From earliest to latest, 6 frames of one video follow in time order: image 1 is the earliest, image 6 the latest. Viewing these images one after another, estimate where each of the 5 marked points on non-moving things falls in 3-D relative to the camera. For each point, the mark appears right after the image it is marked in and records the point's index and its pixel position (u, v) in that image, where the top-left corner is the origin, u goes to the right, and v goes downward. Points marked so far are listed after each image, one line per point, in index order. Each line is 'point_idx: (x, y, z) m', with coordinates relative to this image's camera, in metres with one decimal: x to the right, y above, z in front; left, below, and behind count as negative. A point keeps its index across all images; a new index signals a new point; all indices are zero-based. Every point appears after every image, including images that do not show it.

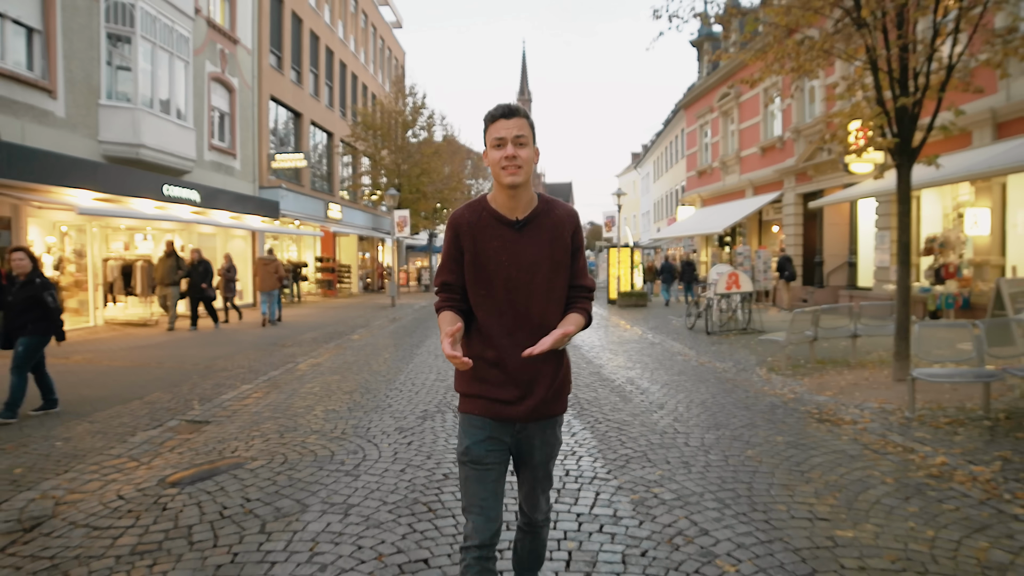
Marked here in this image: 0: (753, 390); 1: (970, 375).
0: (+2.8, -1.2, +8.0) m
1: (+4.2, -0.8, +6.4) m
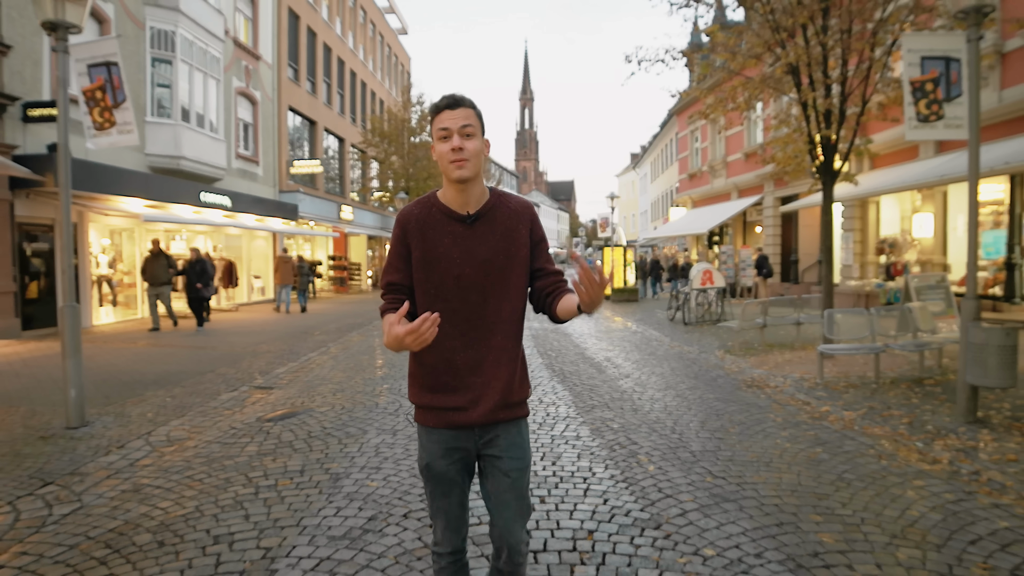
0: (+2.8, -1.1, +9.9) m
1: (+4.1, -0.7, +8.2) m
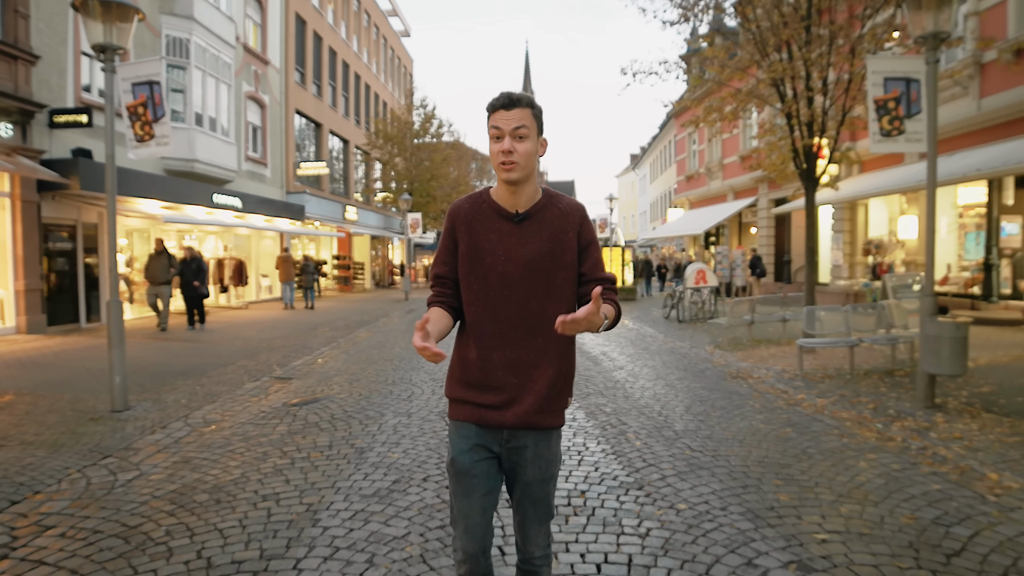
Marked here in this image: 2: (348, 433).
0: (+2.8, -1.1, +10.6) m
1: (+4.2, -0.7, +8.9) m
2: (-1.4, -1.2, +6.0) m
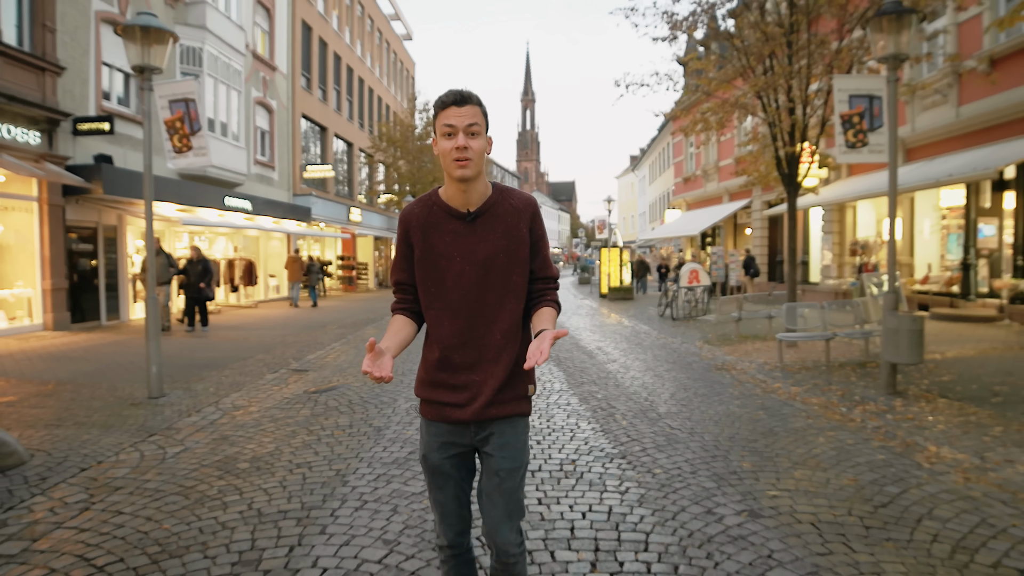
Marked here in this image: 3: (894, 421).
0: (+2.8, -1.1, +11.2) m
1: (+4.2, -0.7, +9.6) m
2: (-1.4, -1.2, +6.7) m
3: (+3.5, -1.2, +6.4) m
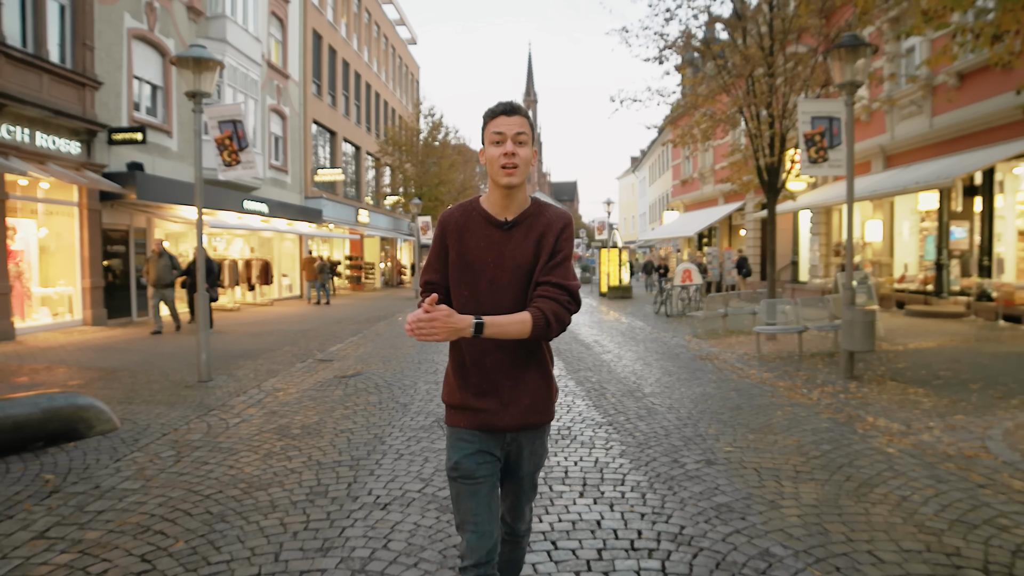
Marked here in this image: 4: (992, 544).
0: (+2.9, -1.0, +12.3) m
1: (+4.2, -0.6, +10.6) m
2: (-1.3, -1.2, +7.8) m
3: (+3.6, -1.2, +7.5) m
4: (+2.5, -1.3, +3.7) m
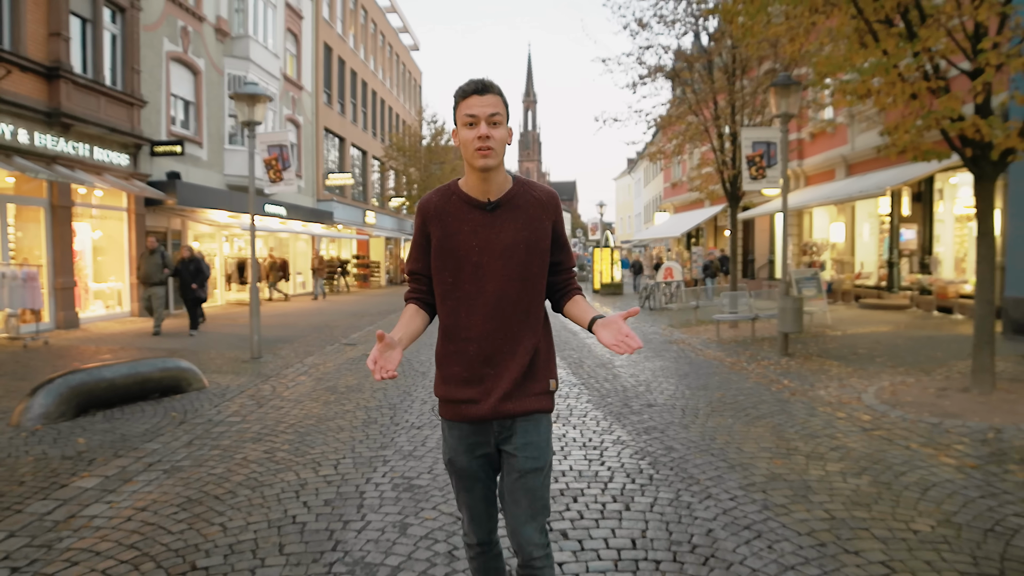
0: (+2.8, -0.9, +14.2) m
1: (+4.2, -0.5, +12.5) m
2: (-1.4, -1.1, +9.7) m
3: (+3.5, -1.1, +9.4) m
4: (+2.5, -1.2, +5.6) m
